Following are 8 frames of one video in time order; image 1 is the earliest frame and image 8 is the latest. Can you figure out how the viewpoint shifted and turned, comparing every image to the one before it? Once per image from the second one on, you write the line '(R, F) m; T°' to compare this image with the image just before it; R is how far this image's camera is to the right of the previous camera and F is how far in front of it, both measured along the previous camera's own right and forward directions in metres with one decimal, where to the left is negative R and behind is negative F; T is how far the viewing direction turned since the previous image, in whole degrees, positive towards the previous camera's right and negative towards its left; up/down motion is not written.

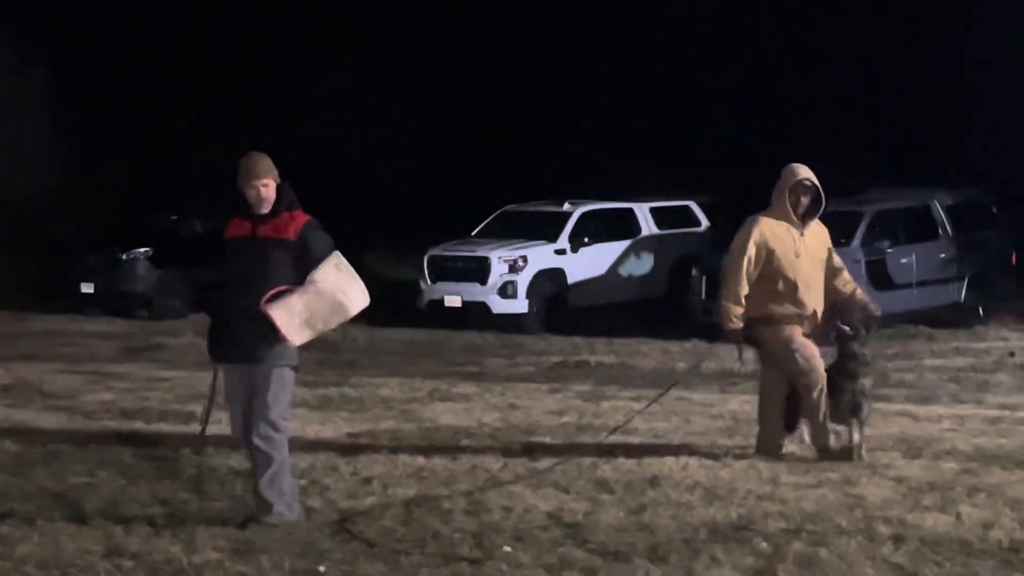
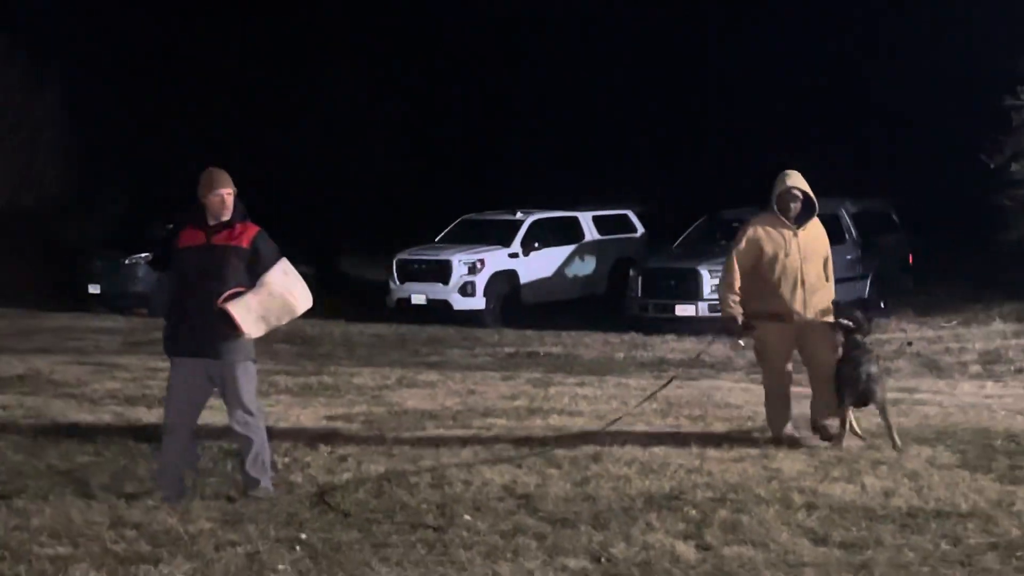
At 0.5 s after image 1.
(+0.3, -0.7) m; 0°
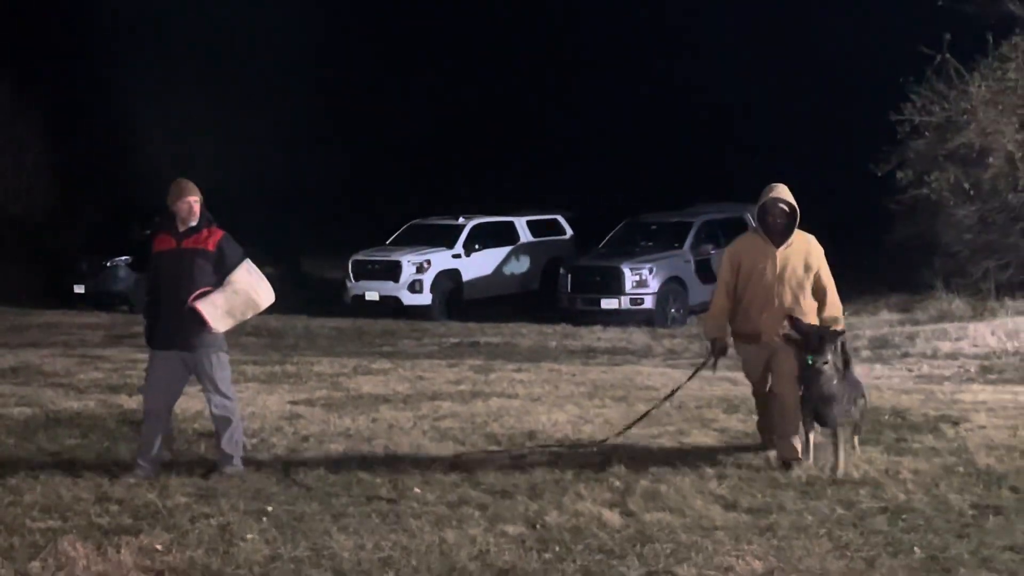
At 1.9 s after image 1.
(+0.2, -0.8) m; +1°
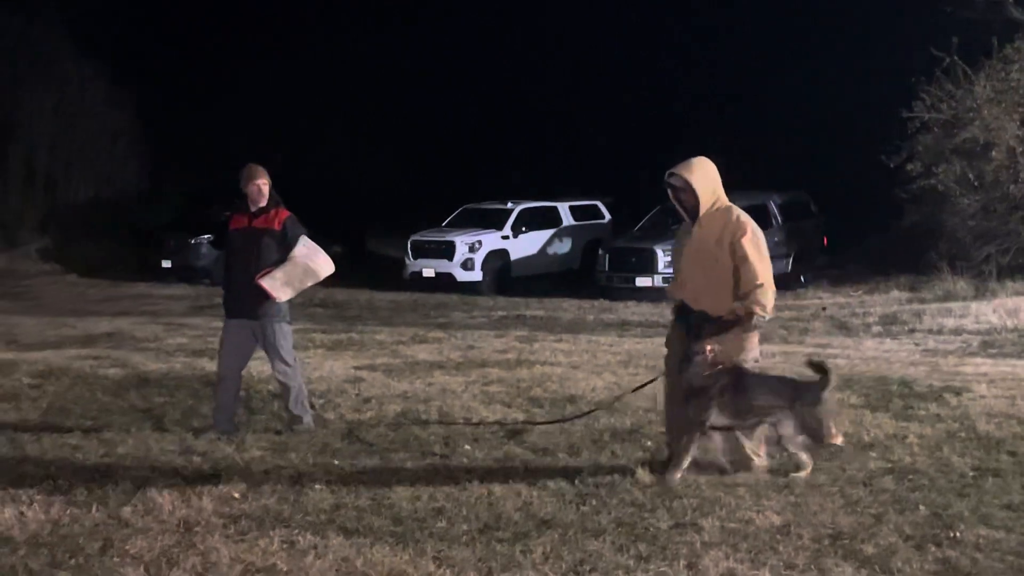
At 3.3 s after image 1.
(-0.2, -0.7) m; -1°
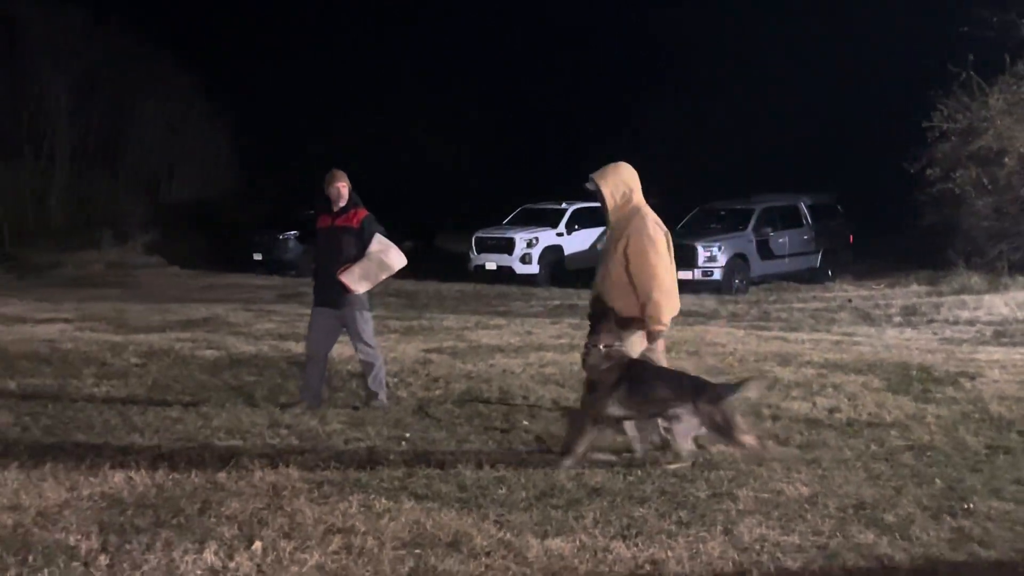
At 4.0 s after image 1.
(-0.3, -0.9) m; -1°
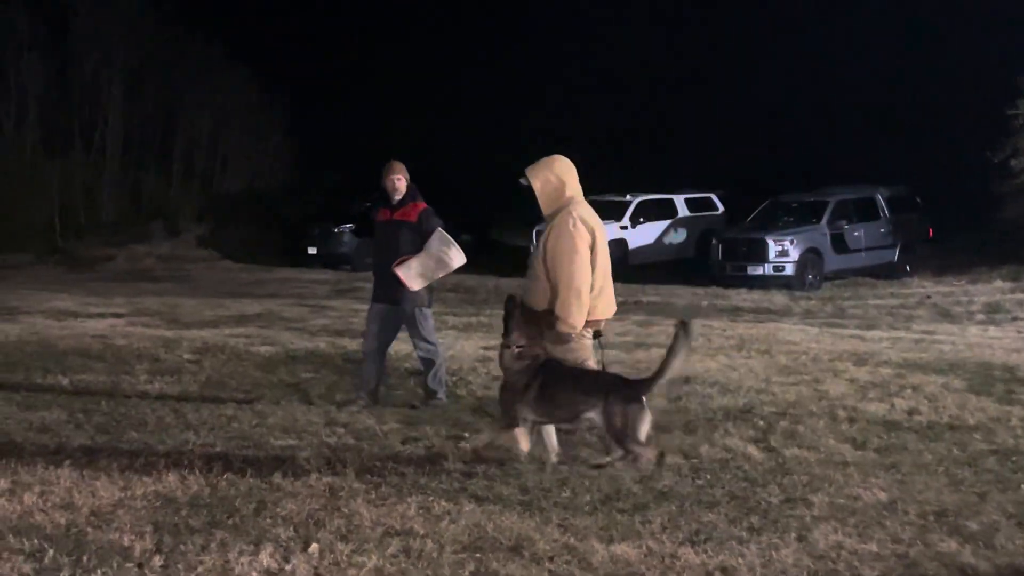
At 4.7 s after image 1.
(-0.3, +0.3) m; -2°
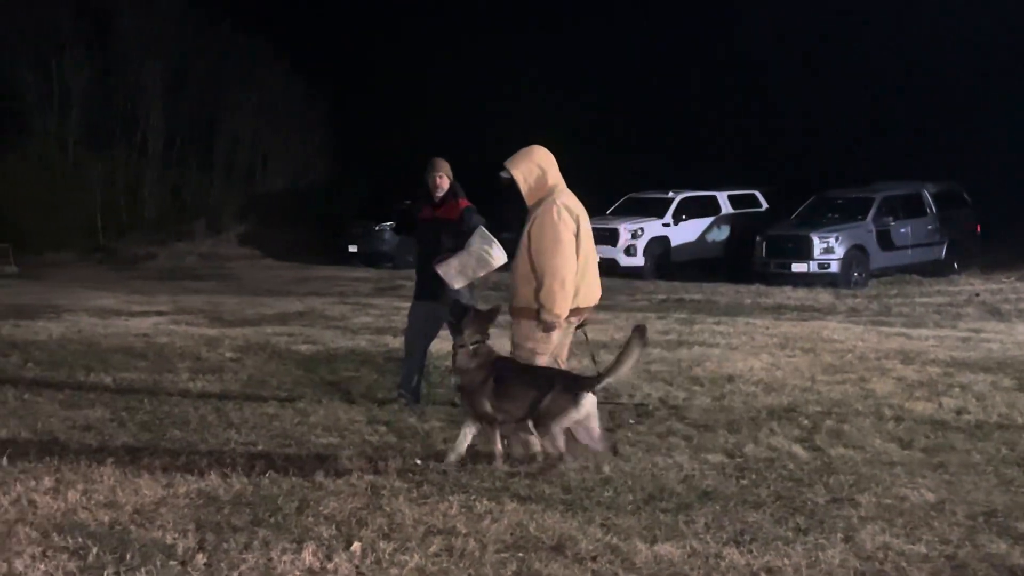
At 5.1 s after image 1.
(-0.2, 0.0) m; -1°
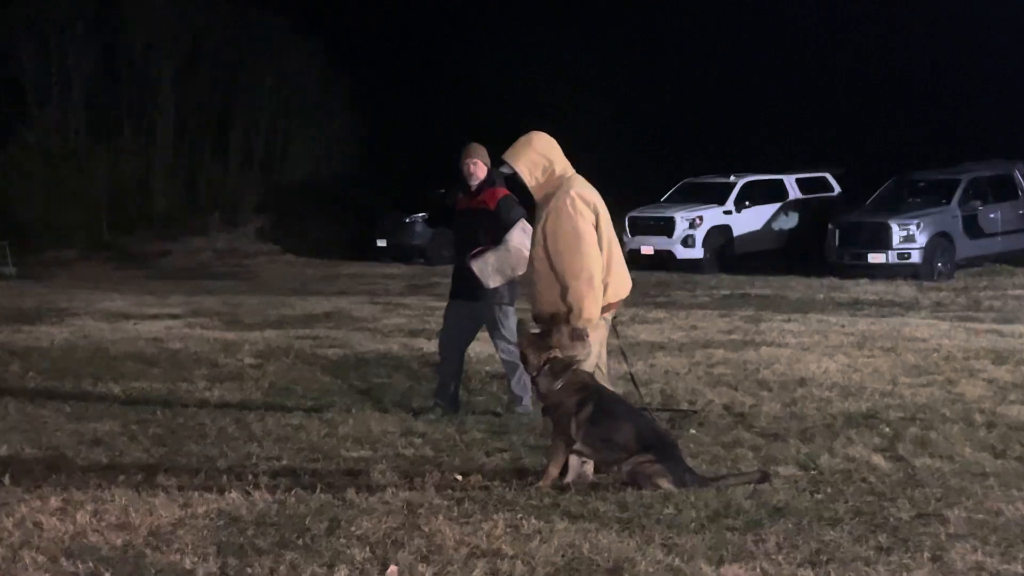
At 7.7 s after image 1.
(-0.2, +0.8) m; -1°
